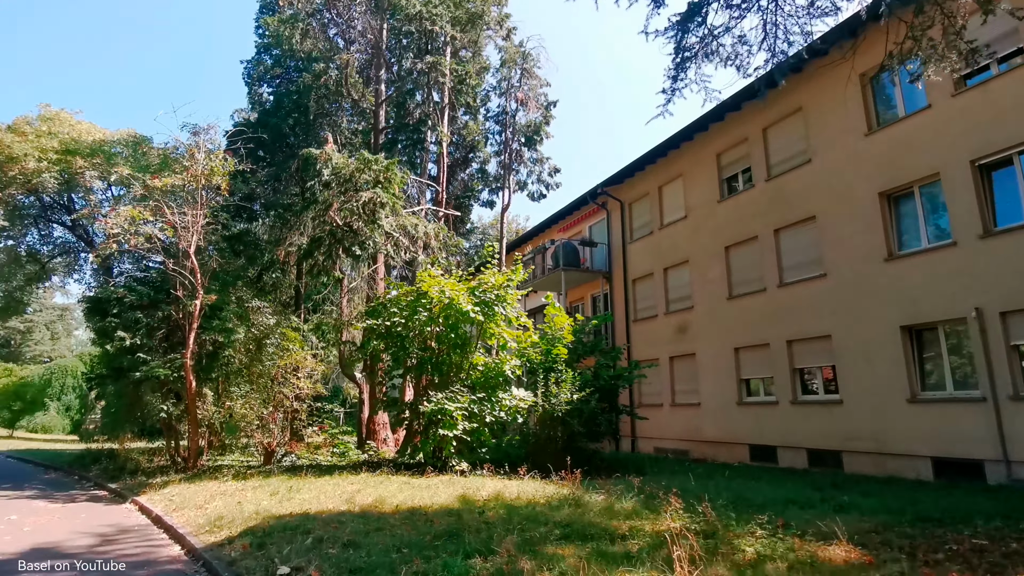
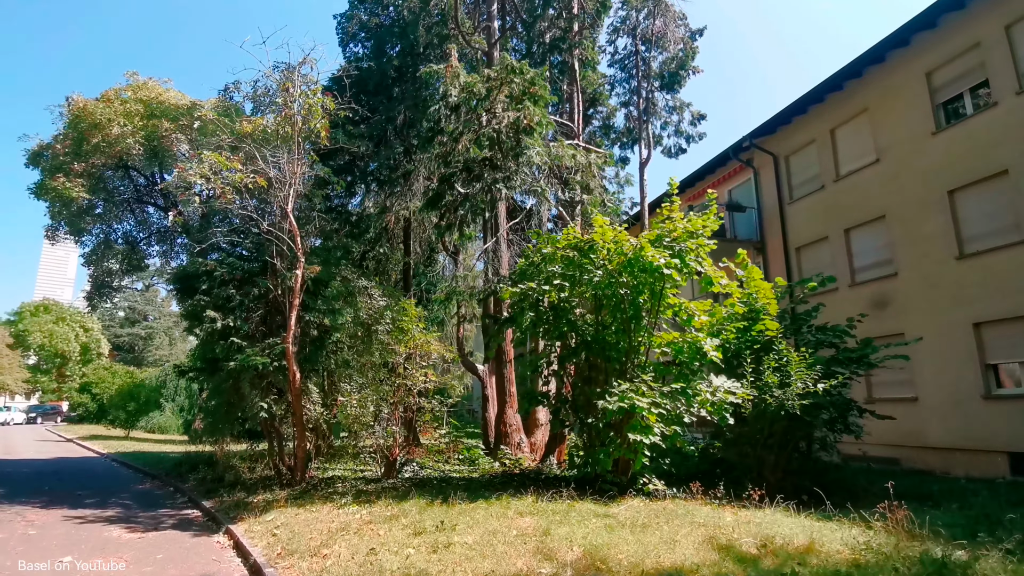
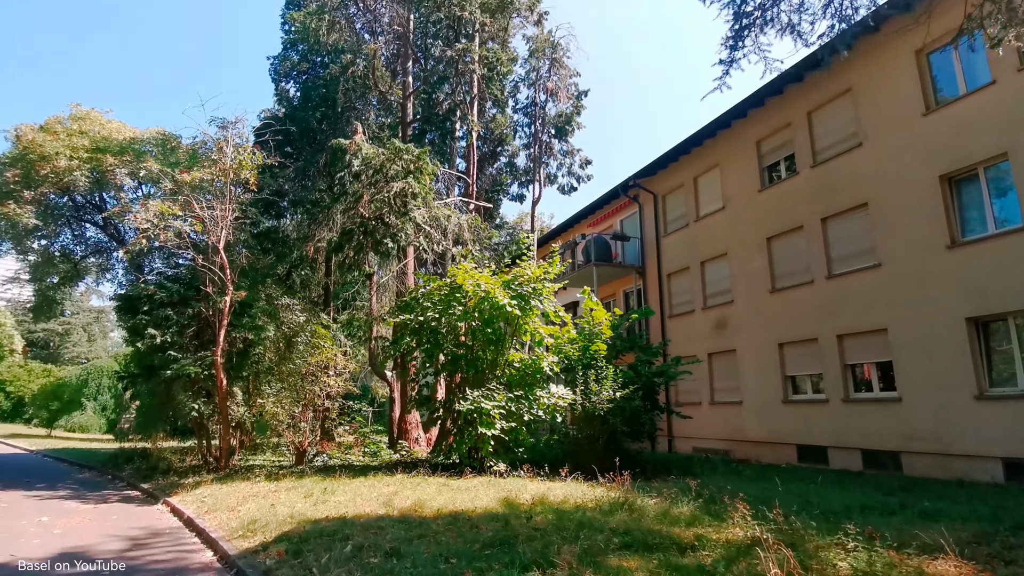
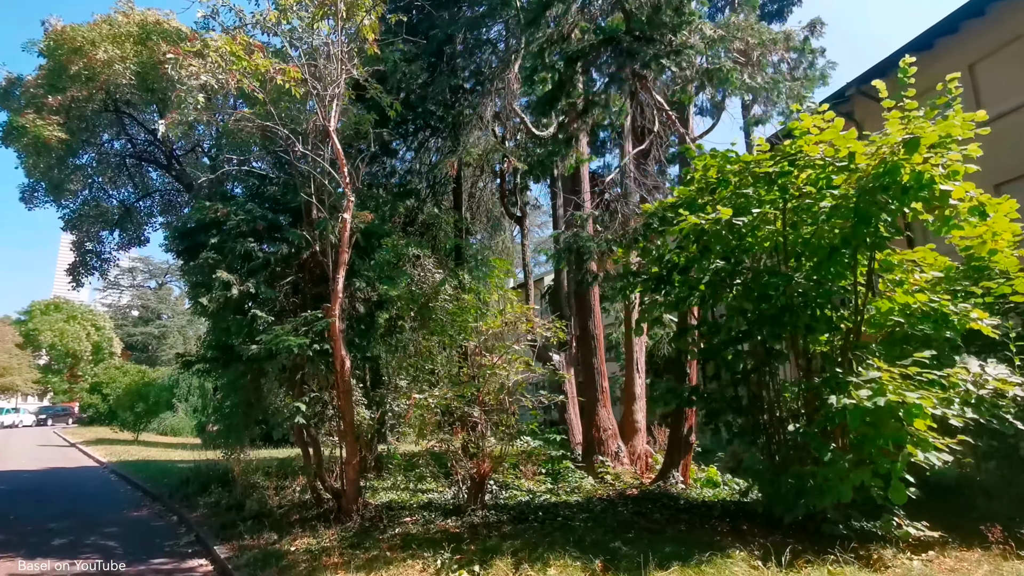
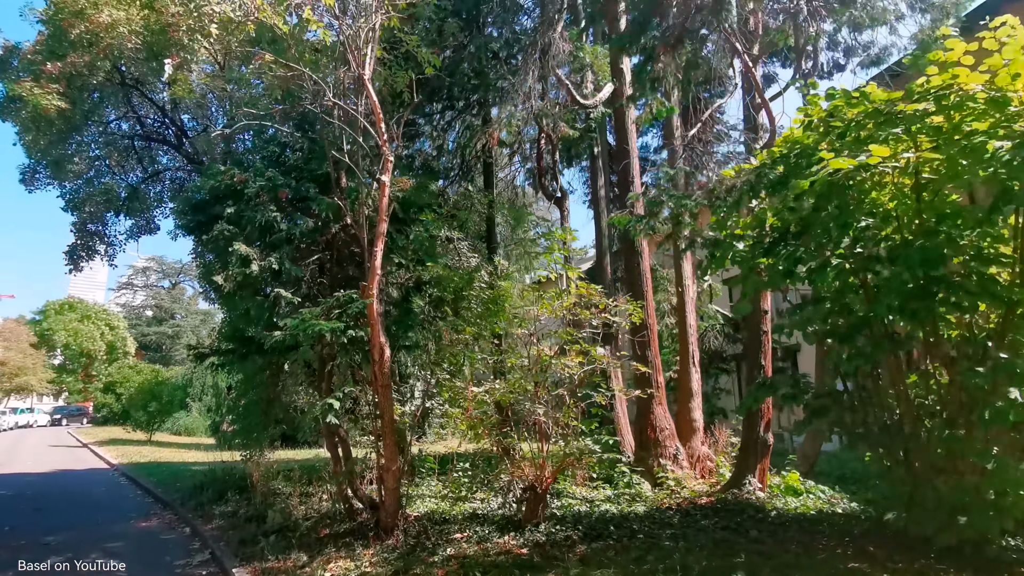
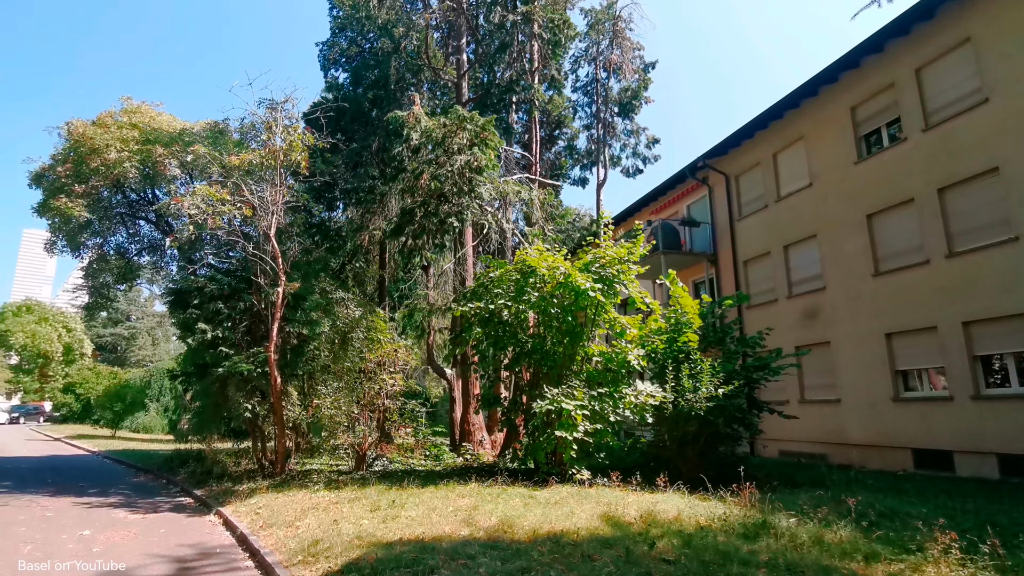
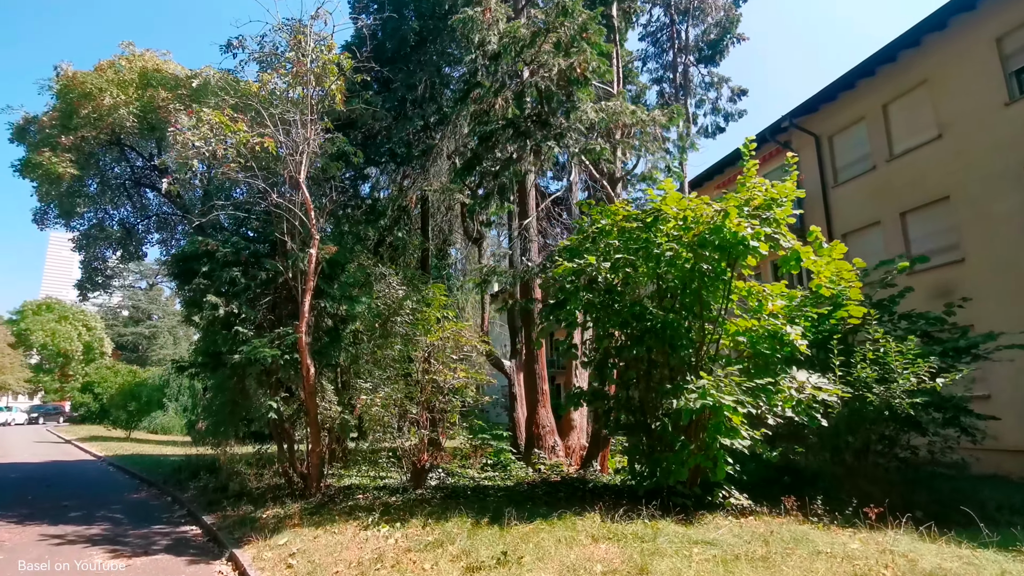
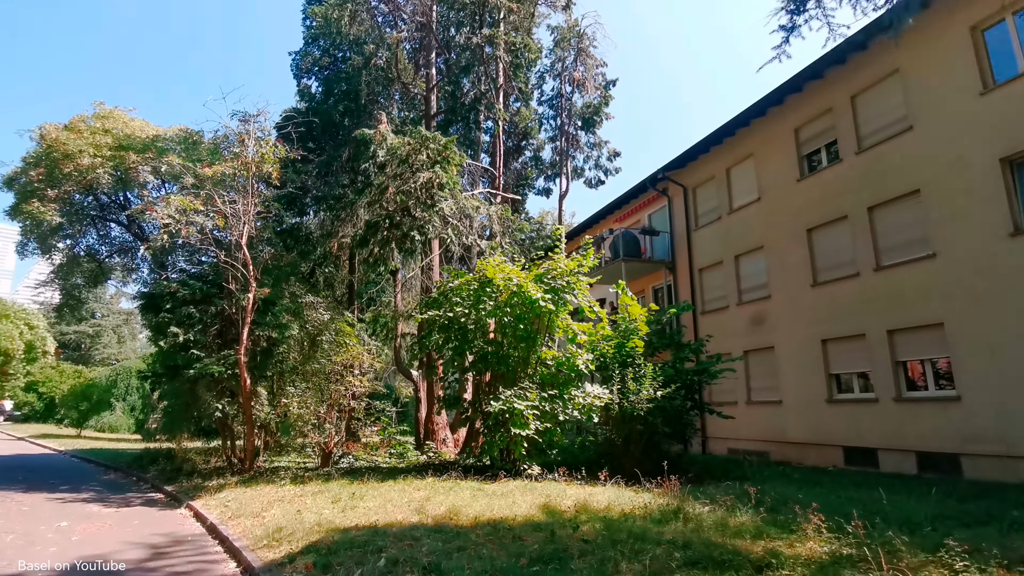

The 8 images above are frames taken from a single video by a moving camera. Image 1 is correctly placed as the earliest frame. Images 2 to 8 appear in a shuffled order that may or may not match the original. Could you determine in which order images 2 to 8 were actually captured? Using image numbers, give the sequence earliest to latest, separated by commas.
3, 8, 6, 2, 7, 4, 5
